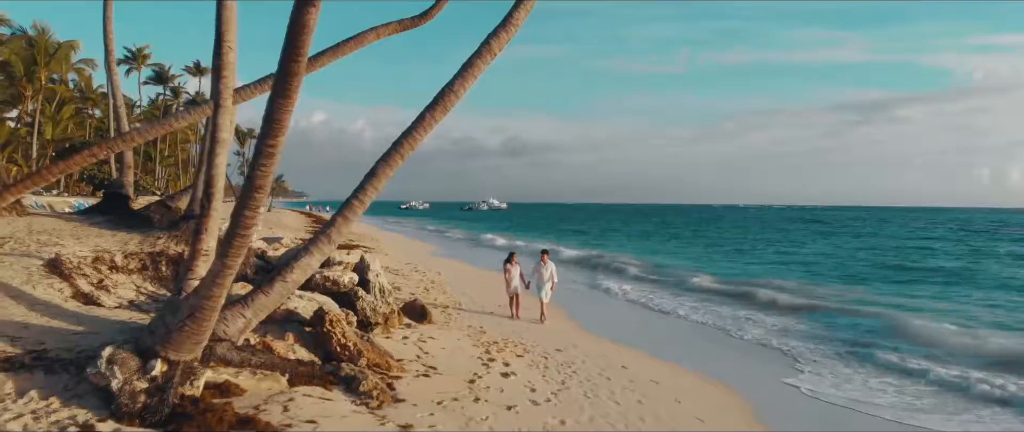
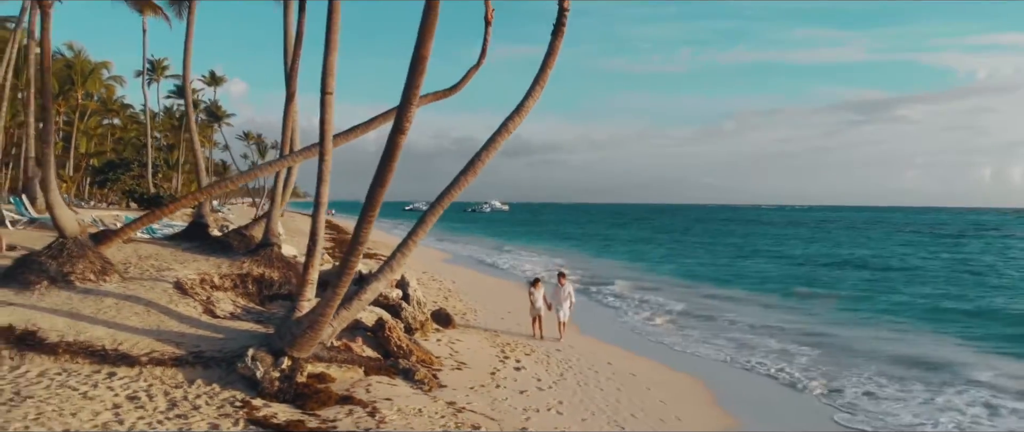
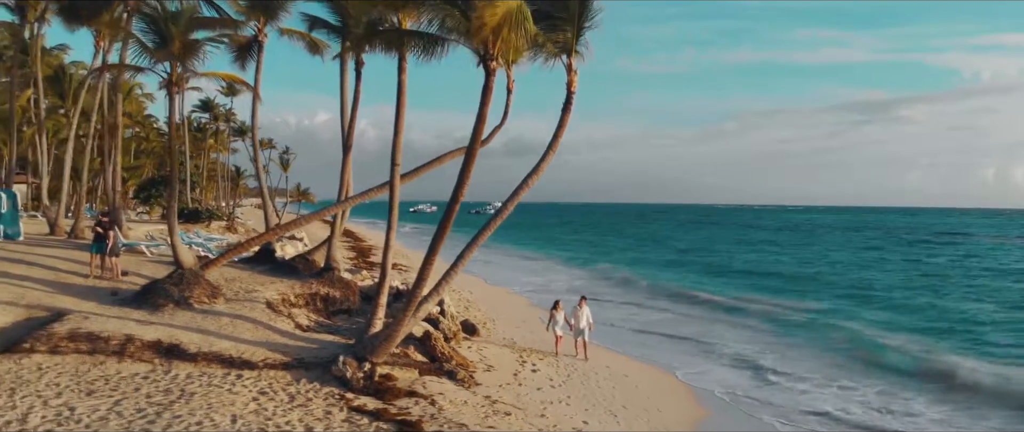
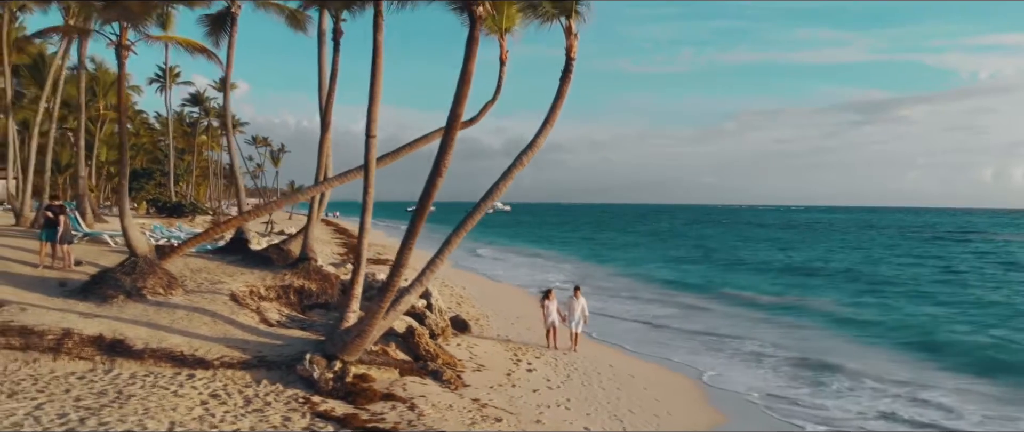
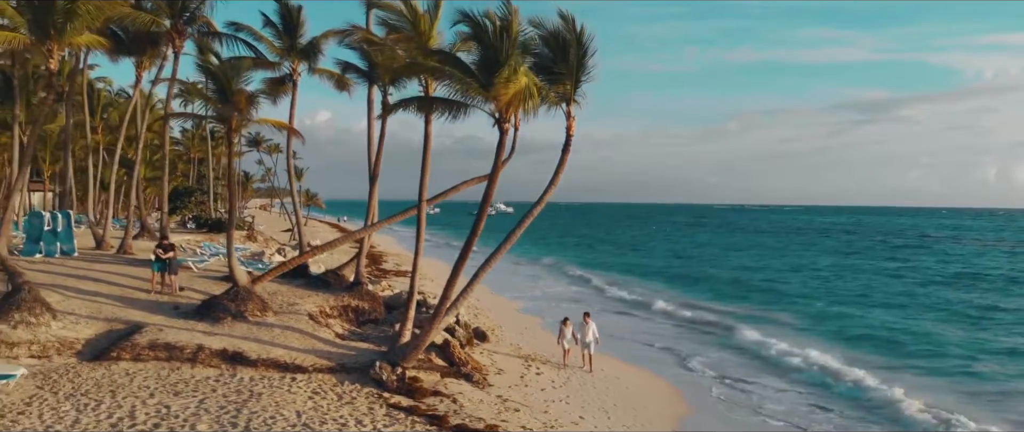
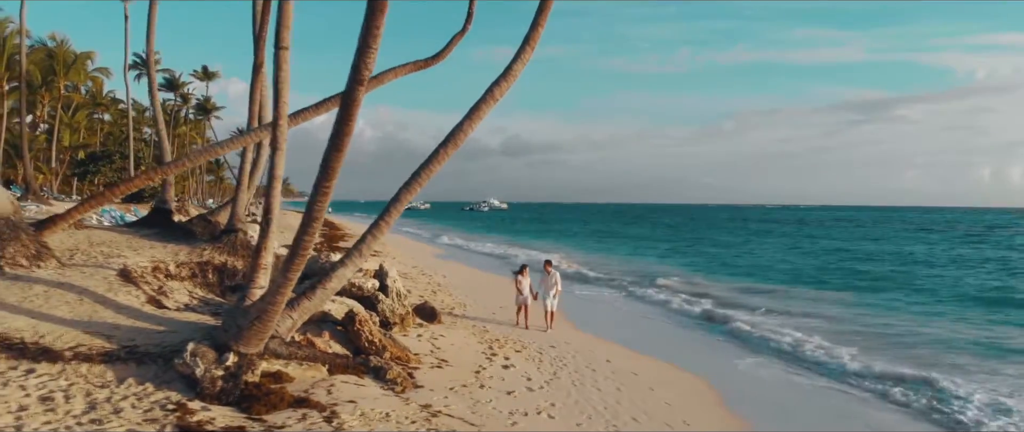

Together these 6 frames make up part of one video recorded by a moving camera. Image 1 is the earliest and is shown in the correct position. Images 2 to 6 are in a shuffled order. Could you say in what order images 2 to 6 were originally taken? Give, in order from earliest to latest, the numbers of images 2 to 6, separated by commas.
6, 2, 4, 3, 5
